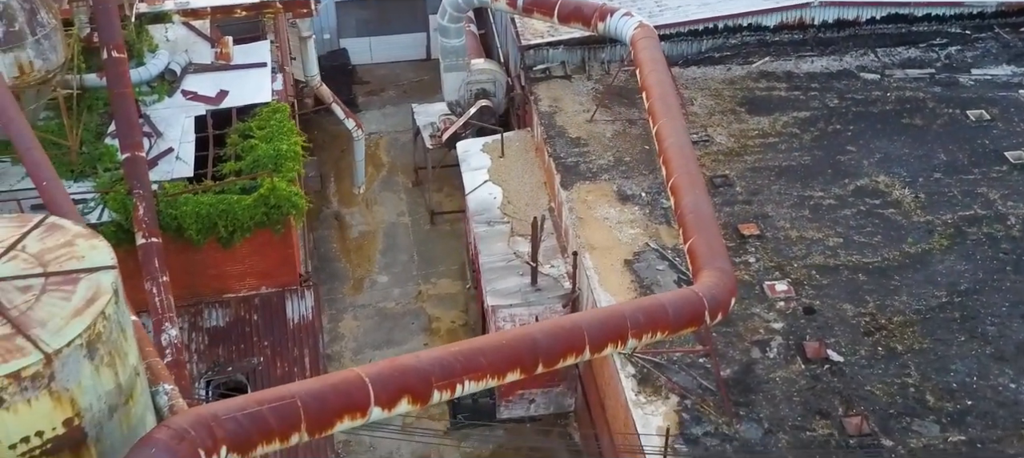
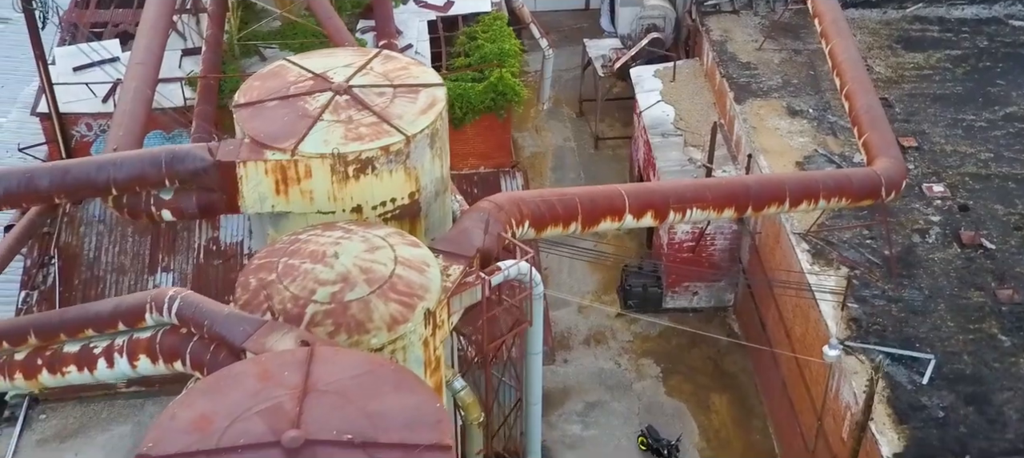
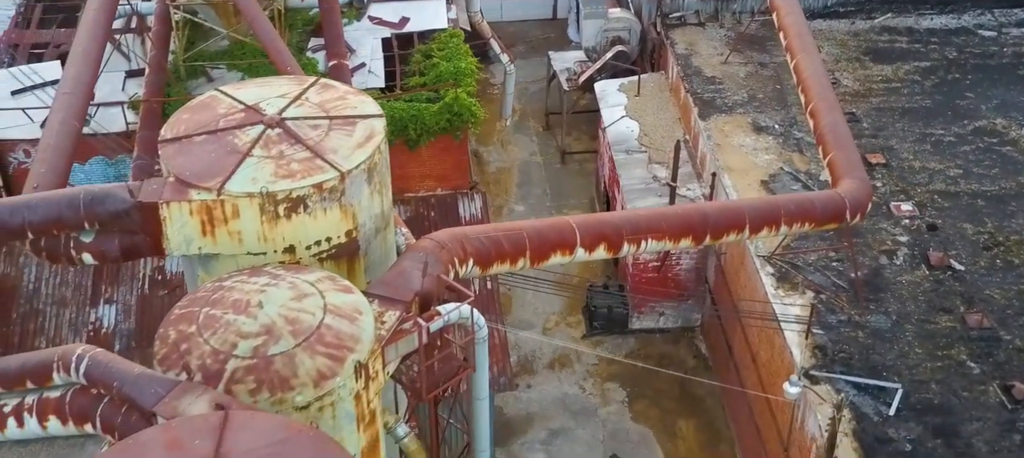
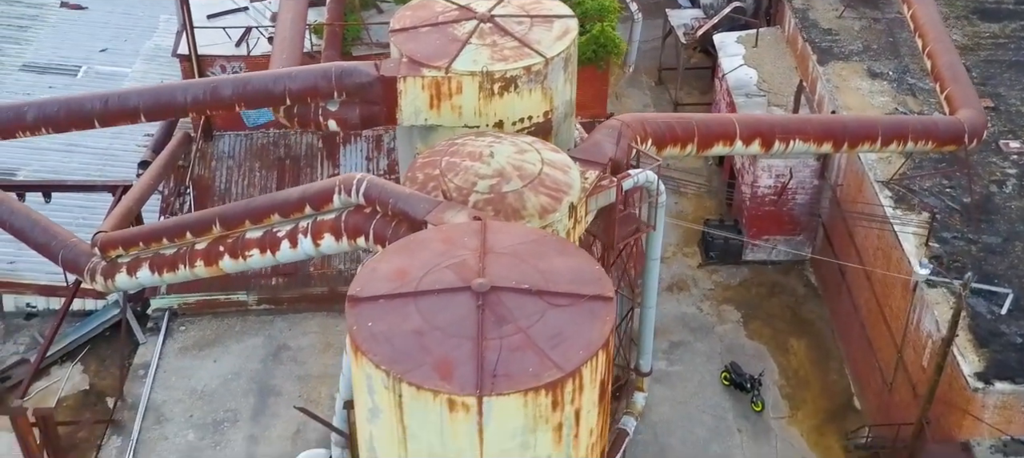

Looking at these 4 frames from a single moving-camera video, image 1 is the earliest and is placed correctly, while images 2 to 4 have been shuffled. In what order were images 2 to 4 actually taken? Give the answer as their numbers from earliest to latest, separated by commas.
3, 2, 4
